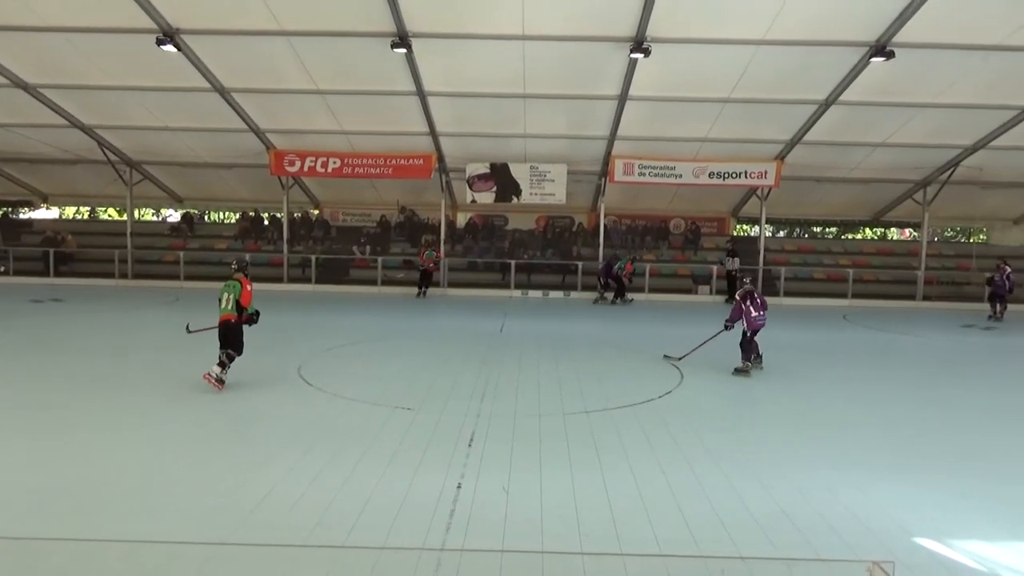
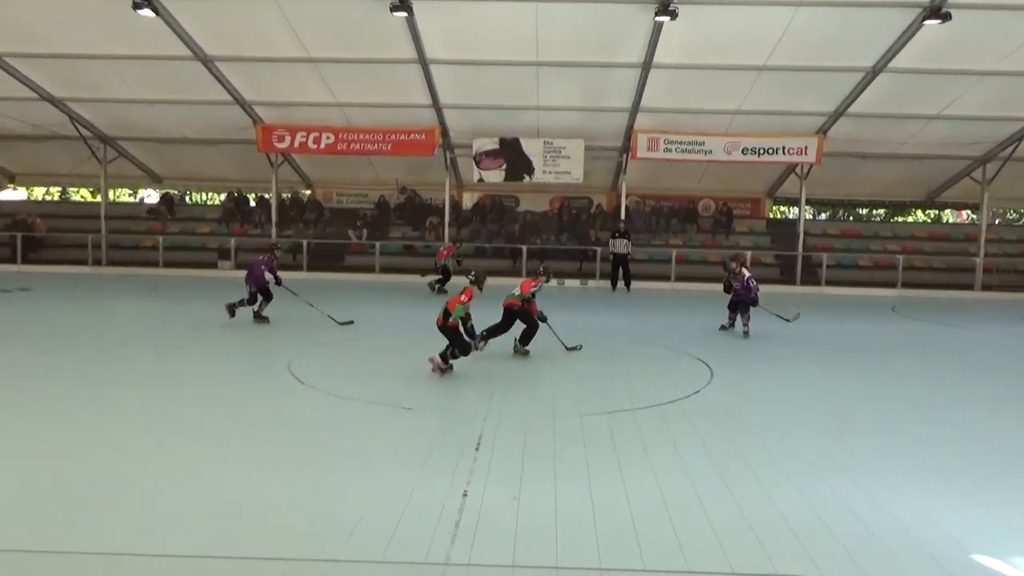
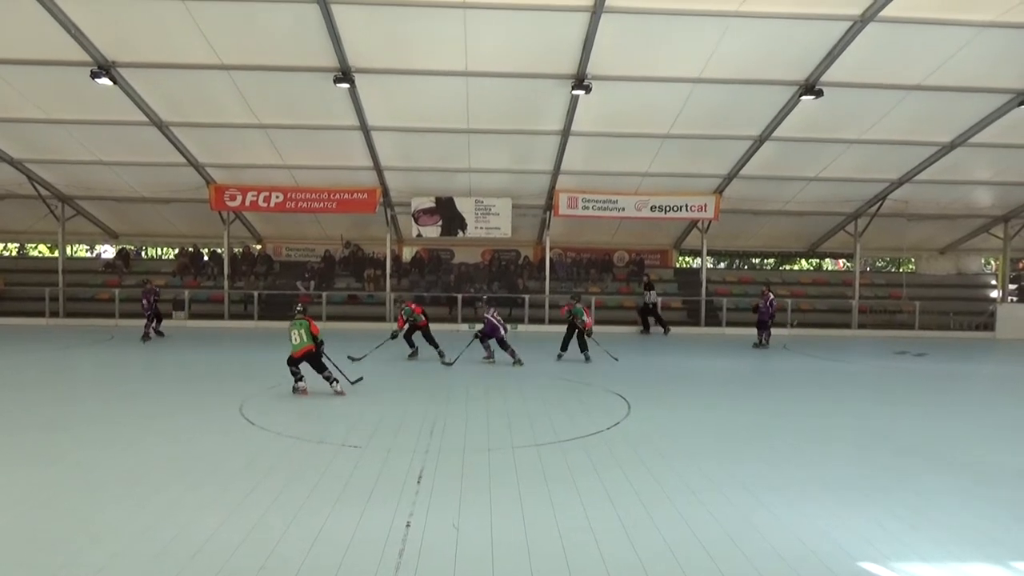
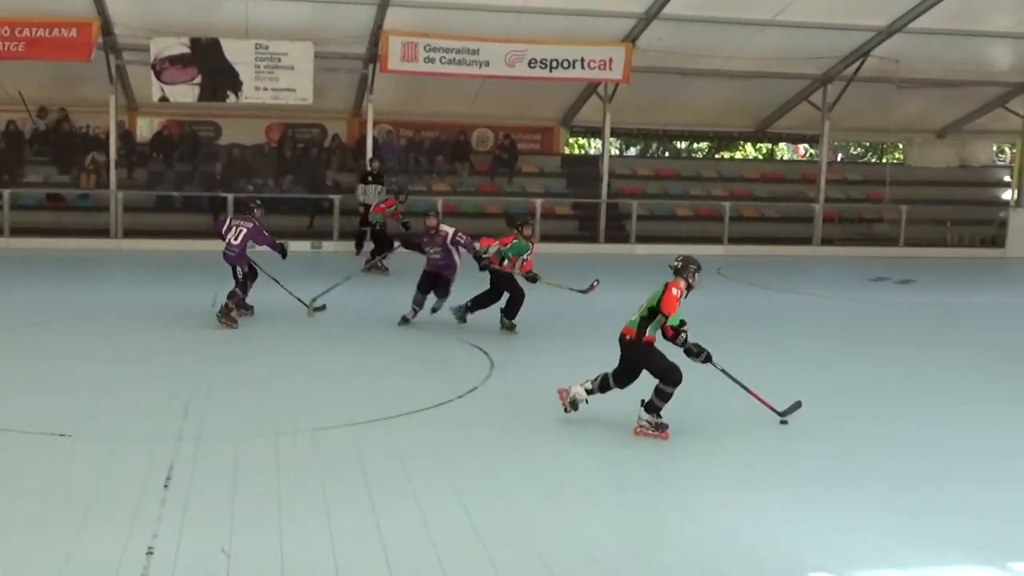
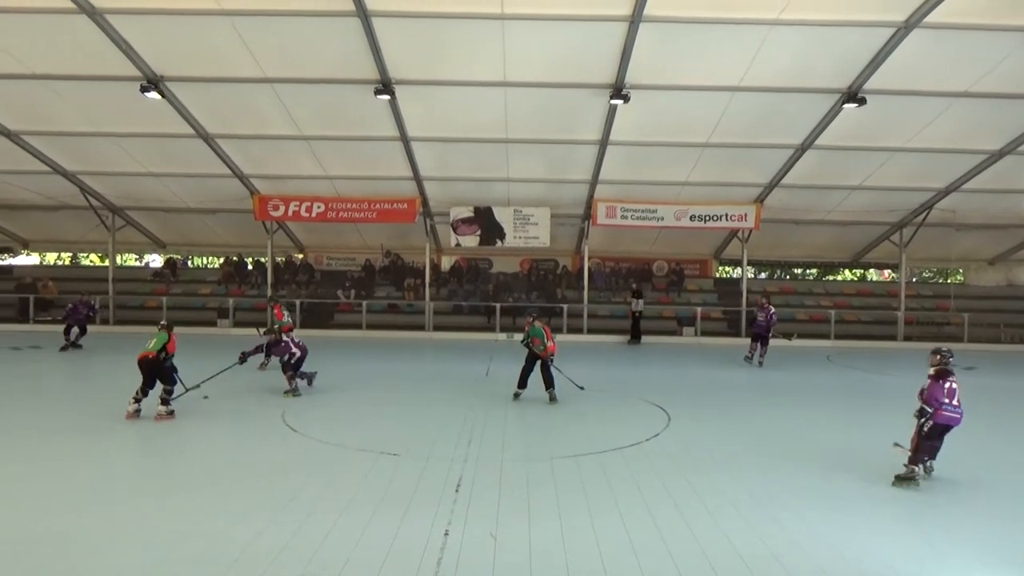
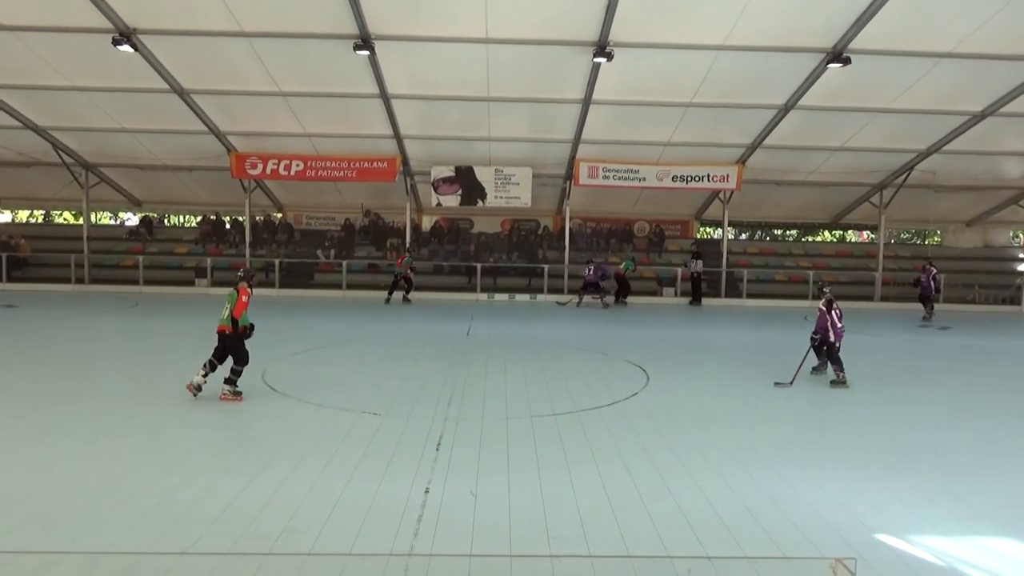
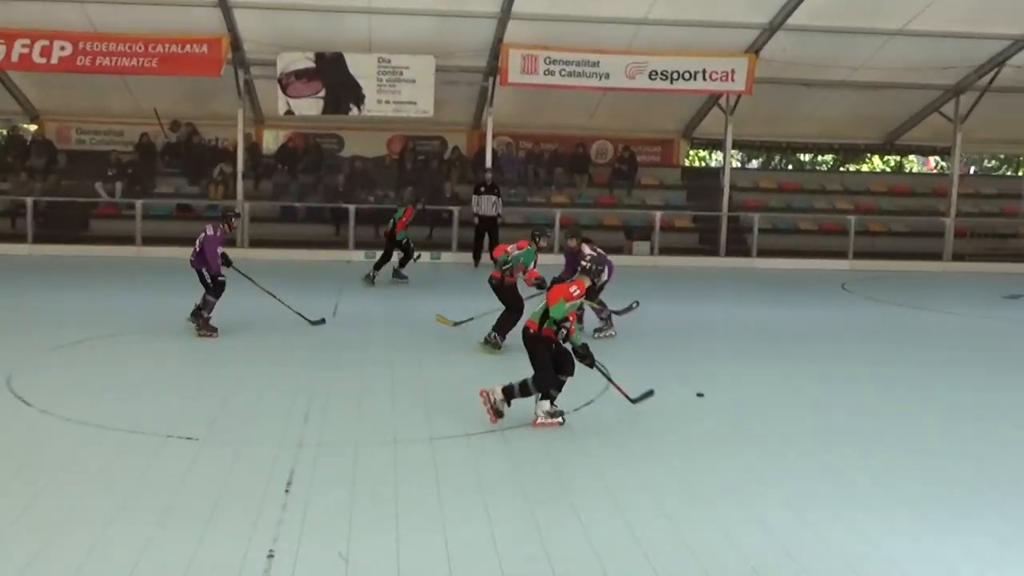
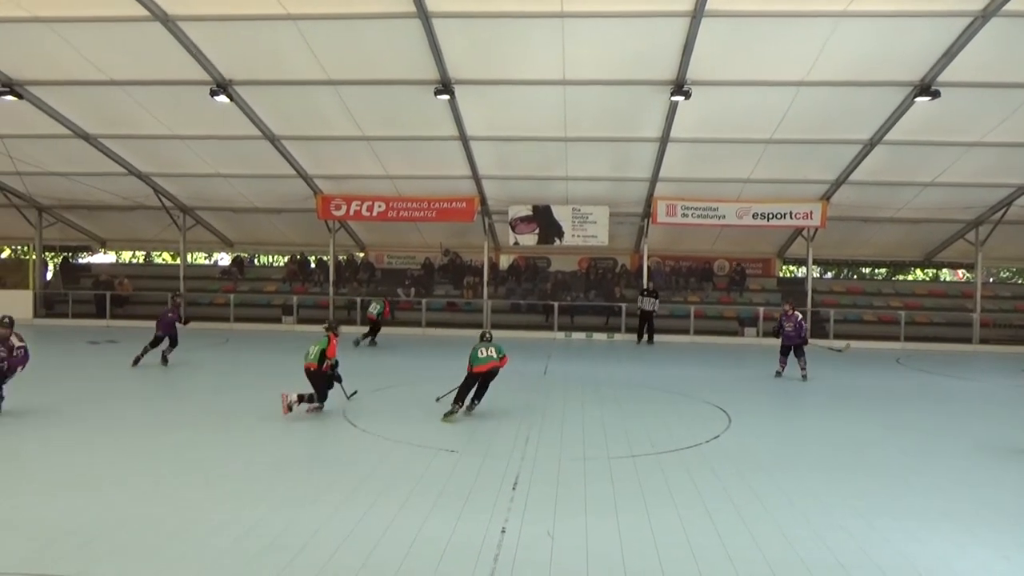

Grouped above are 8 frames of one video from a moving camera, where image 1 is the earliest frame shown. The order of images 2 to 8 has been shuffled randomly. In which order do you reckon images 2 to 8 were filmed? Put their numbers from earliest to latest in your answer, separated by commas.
6, 3, 5, 8, 2, 7, 4
